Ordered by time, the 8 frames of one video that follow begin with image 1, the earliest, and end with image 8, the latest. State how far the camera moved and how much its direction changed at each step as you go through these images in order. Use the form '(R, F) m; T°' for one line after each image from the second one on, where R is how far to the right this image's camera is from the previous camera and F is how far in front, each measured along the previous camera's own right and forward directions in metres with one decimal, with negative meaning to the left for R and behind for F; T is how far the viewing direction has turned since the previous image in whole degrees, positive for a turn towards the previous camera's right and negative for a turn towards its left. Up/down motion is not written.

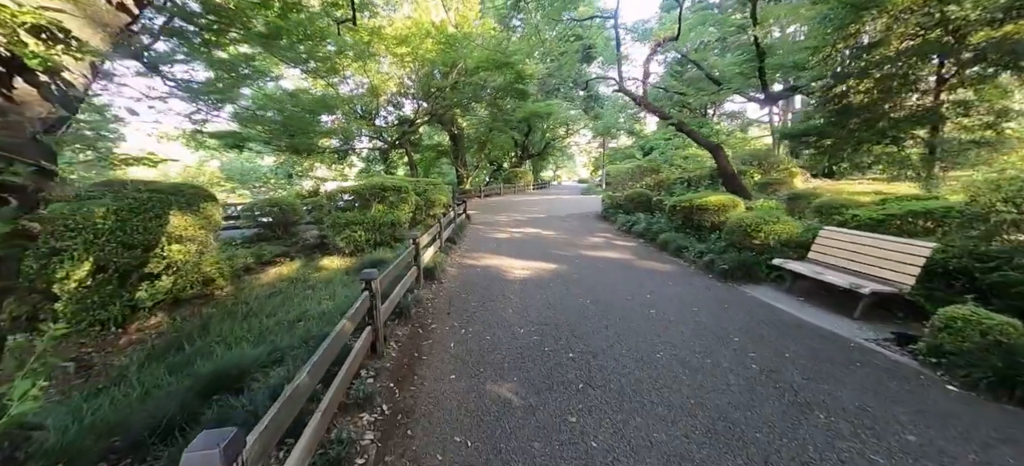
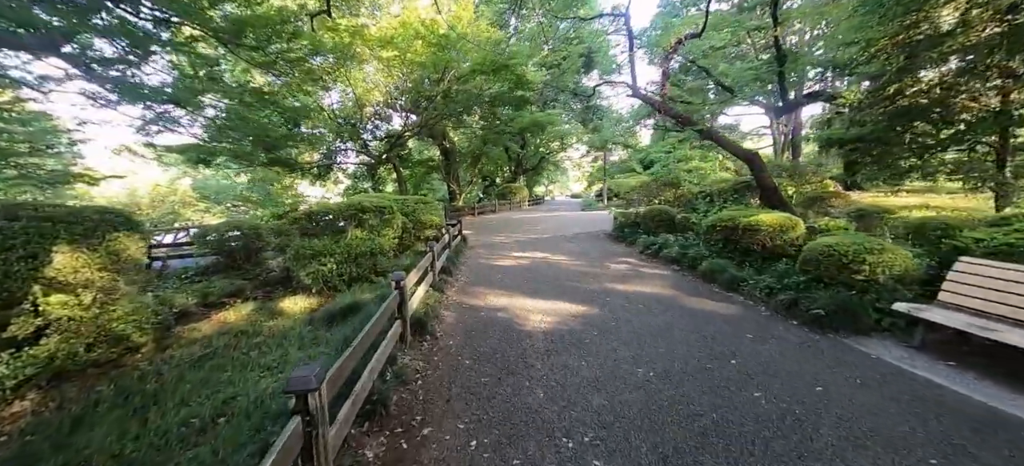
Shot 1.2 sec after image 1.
(-0.3, +1.2) m; +1°
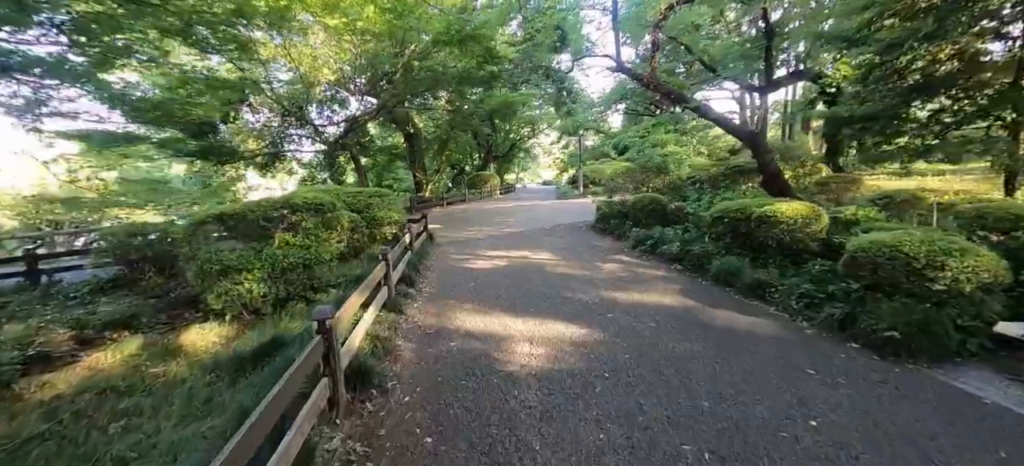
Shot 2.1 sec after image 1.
(0.0, +1.0) m; +4°
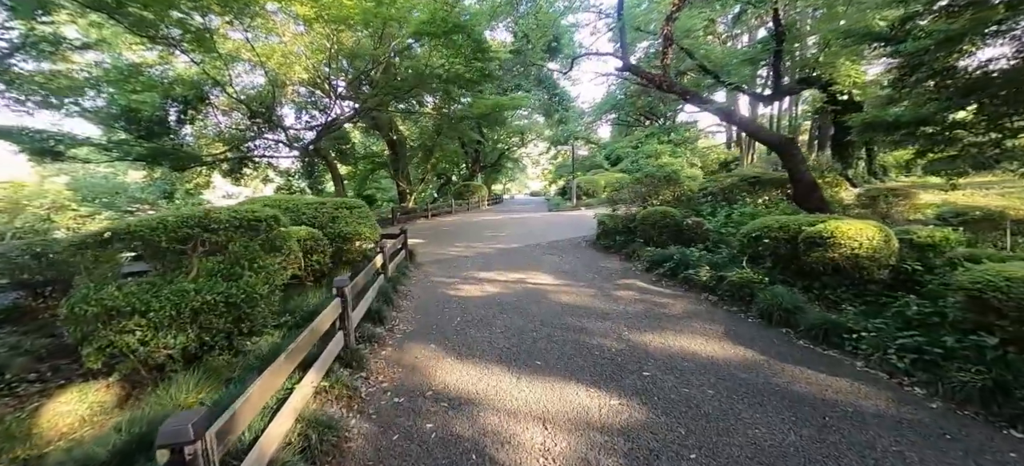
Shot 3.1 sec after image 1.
(-0.1, +0.9) m; +2°
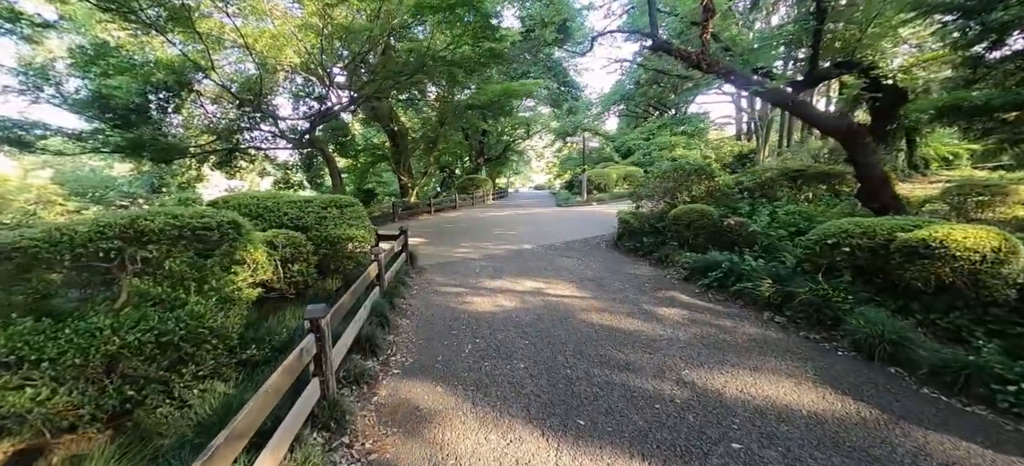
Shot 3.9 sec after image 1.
(-0.2, +0.7) m; 0°
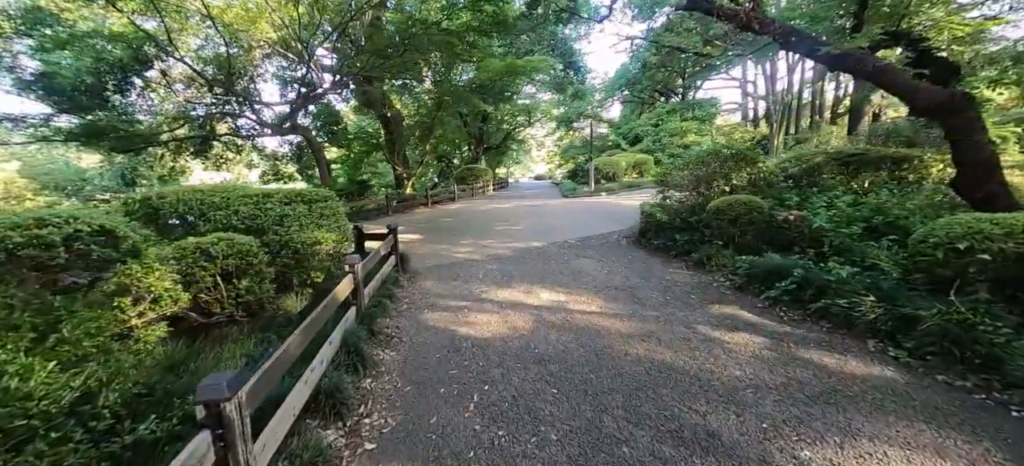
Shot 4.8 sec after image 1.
(-0.1, +0.9) m; 0°
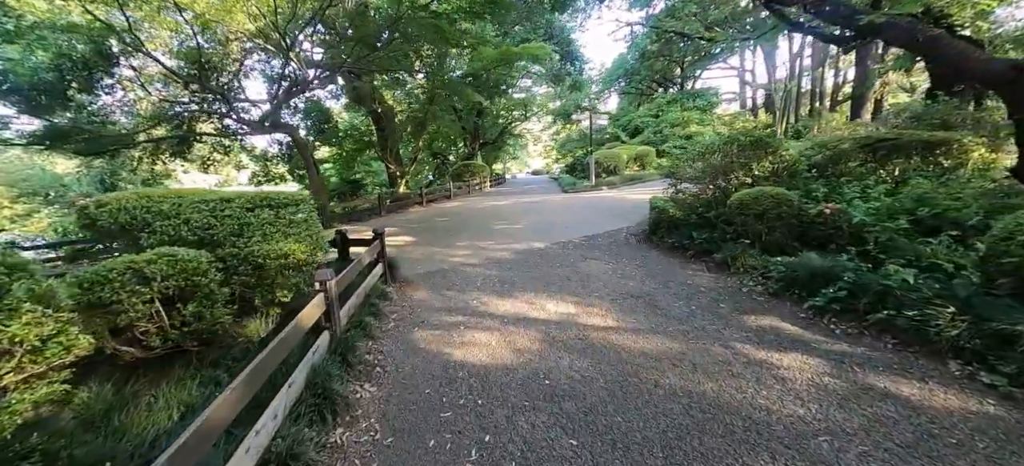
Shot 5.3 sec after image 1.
(0.0, +0.5) m; 0°
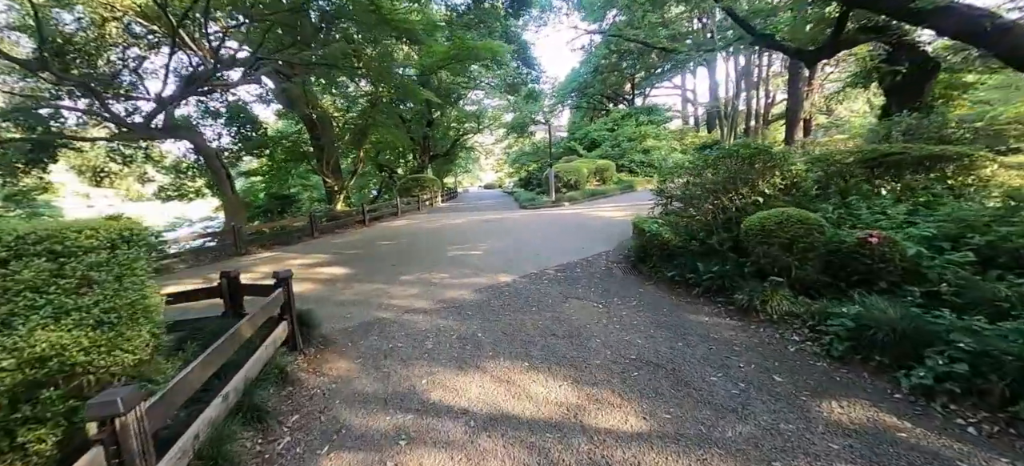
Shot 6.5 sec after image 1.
(-0.1, +1.1) m; +7°
